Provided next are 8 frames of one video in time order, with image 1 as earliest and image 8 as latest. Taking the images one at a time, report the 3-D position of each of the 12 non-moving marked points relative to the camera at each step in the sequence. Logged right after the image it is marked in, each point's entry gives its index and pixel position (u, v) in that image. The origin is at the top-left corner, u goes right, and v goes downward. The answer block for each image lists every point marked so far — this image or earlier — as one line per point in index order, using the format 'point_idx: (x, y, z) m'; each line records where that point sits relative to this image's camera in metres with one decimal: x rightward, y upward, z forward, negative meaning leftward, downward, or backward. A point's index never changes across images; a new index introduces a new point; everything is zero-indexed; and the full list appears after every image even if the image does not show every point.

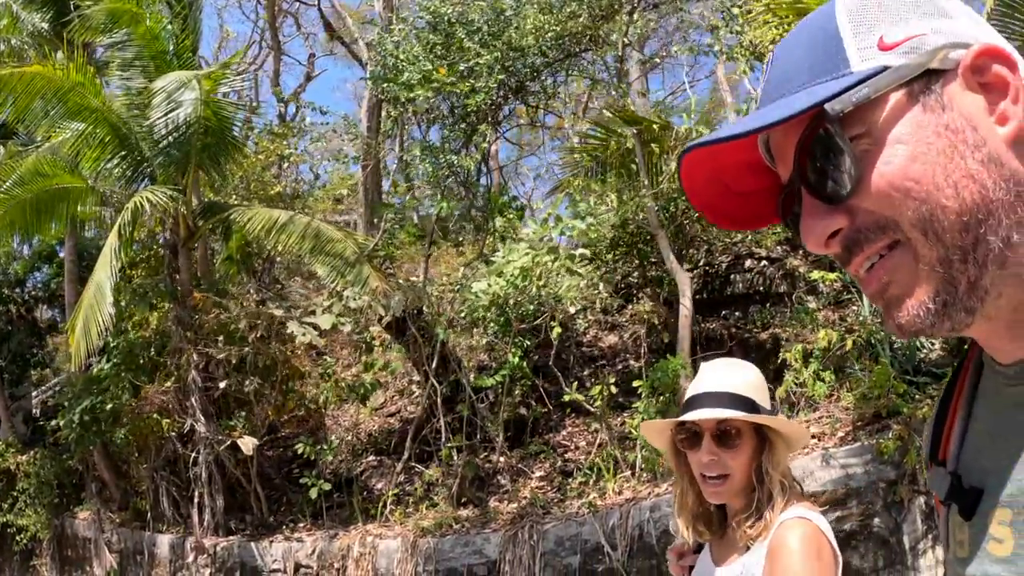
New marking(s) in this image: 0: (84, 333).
0: (-3.6, -0.4, +6.9) m
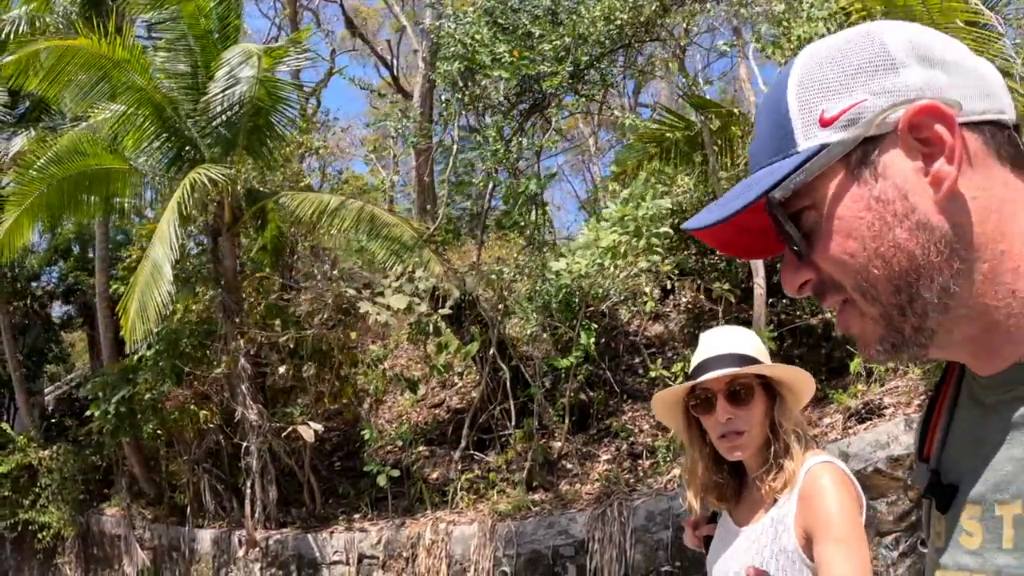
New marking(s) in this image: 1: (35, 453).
0: (-3.0, -0.2, +6.6) m
1: (-5.7, -1.9, +9.5) m
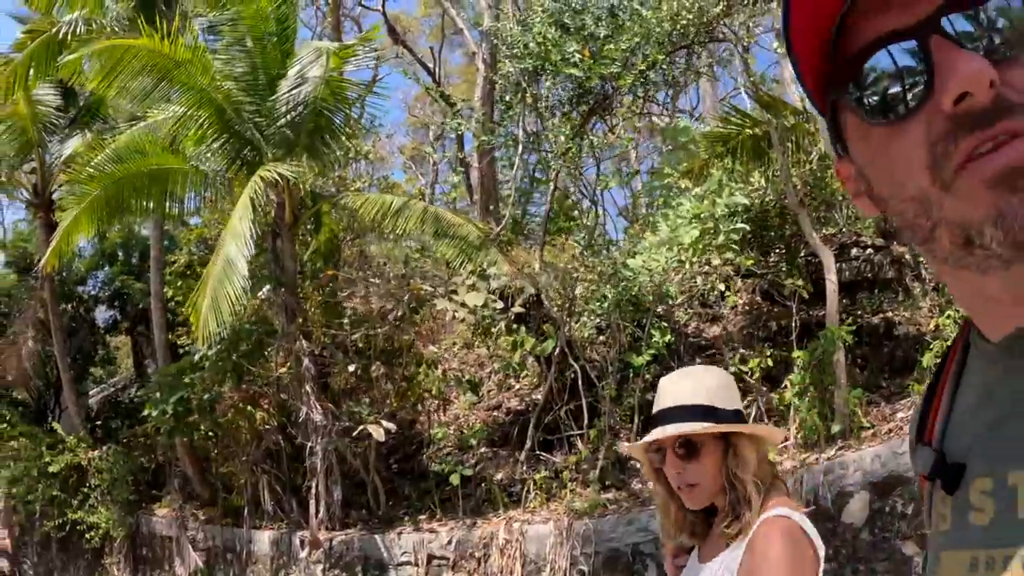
0: (-2.4, -0.2, +6.6) m
1: (-5.1, -1.9, +9.5) m
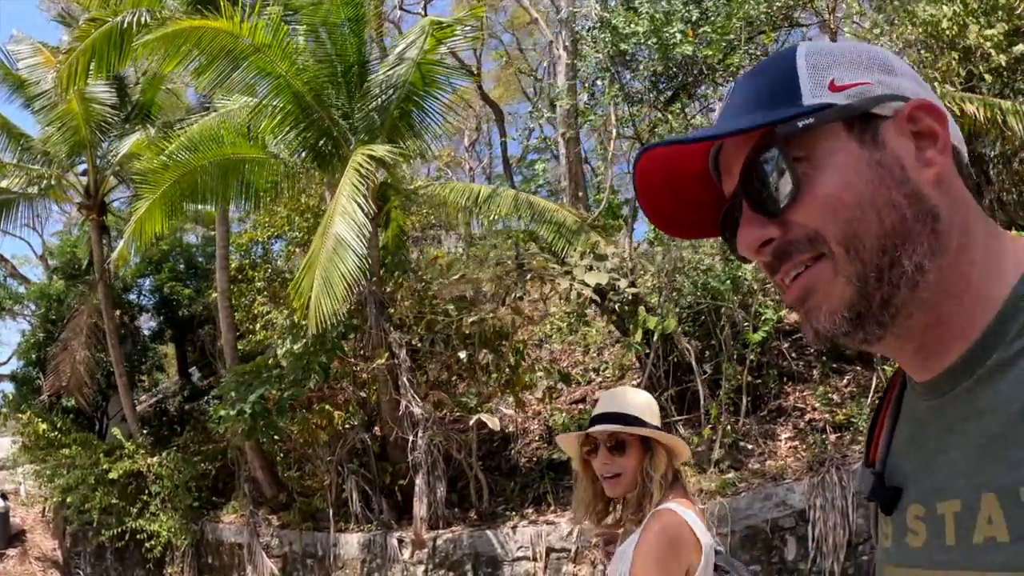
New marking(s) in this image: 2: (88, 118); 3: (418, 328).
0: (-1.5, 0.0, +6.4) m
1: (-4.2, -2.0, +9.1) m
2: (-4.8, +1.9, +9.0) m
3: (-0.9, -0.4, +7.5) m
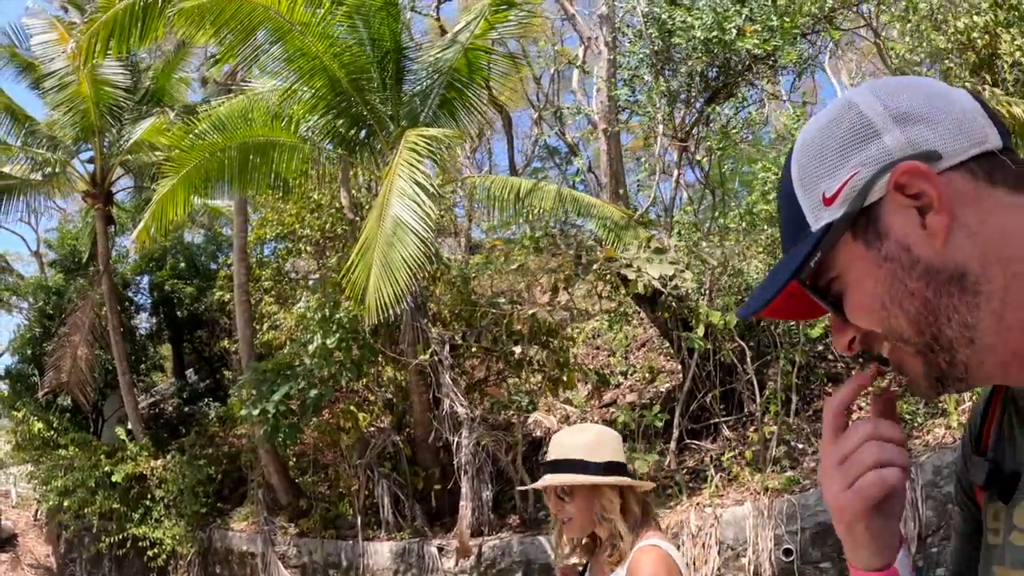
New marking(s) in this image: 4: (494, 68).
0: (-1.0, +0.1, +6.1) m
1: (-3.9, -1.9, +8.6) m
2: (-4.4, +2.0, +8.5) m
3: (-0.5, -0.3, +7.3) m
4: (-0.1, +2.2, +7.8) m
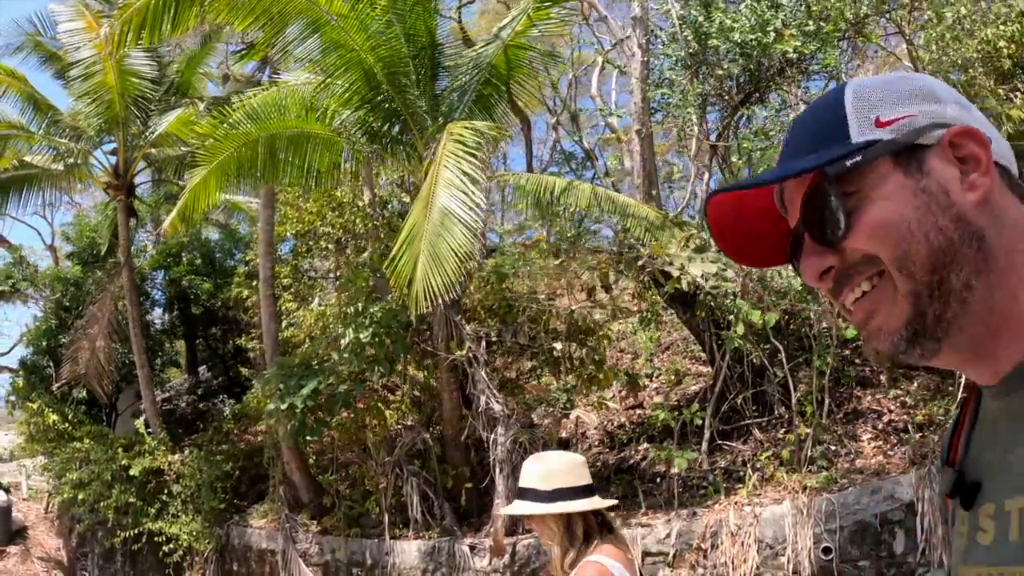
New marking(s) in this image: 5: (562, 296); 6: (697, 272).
0: (-0.6, +0.2, +6.1) m
1: (-3.7, -1.8, +8.5) m
2: (-4.1, +2.1, +8.5) m
3: (-0.2, -0.3, +7.2) m
4: (+0.2, +2.2, +7.8) m
5: (+0.5, -0.1, +8.1) m
6: (+1.6, +0.1, +7.1) m
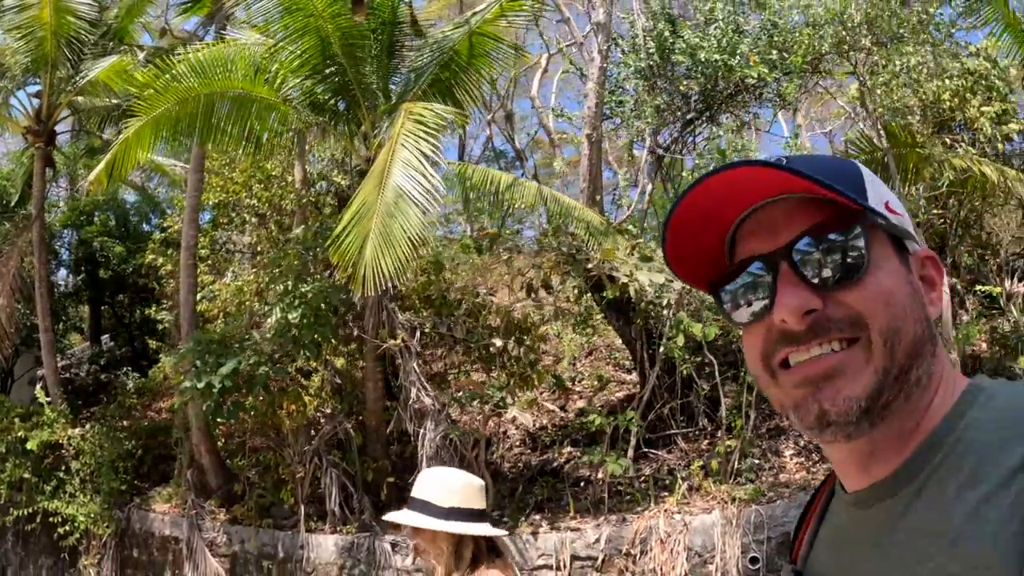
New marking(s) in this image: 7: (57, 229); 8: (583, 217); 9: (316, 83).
0: (-0.9, +0.3, +5.8) m
1: (-4.4, -1.4, +7.7) m
2: (-4.5, +2.5, +7.7) m
3: (-0.7, -0.2, +7.0) m
4: (-0.2, +2.3, +7.7) m
5: (-0.1, 0.0, +8.0) m
6: (+1.1, +0.1, +7.1) m
7: (-5.4, +0.7, +9.1) m
8: (+0.7, +0.7, +7.3) m
9: (-1.8, +1.9, +7.4) m
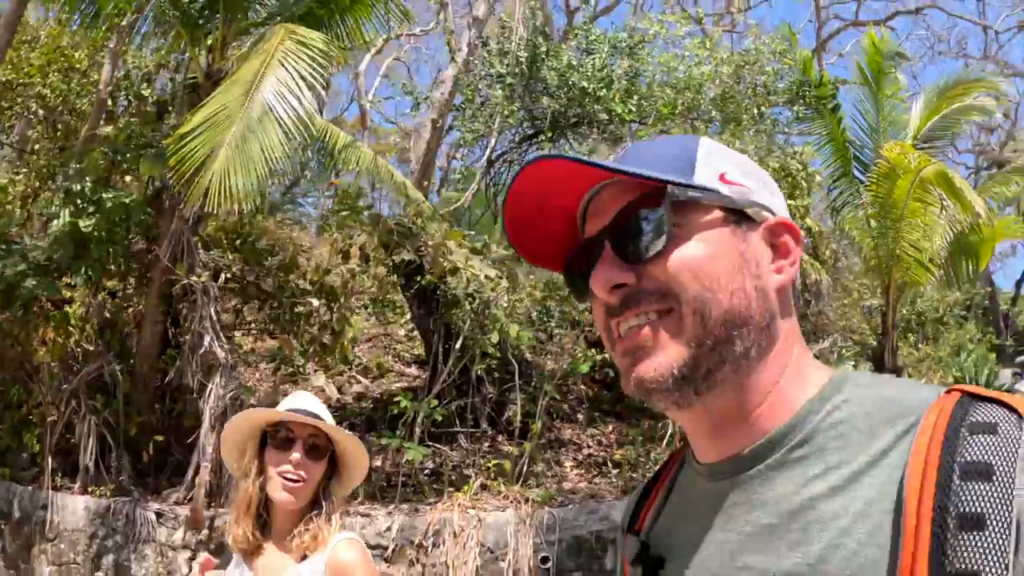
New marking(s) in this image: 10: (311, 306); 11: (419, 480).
0: (-1.7, +0.7, +5.3) m
1: (-5.9, -0.2, +5.7) m
2: (-5.2, +3.6, +5.8) m
3: (-2.0, +0.2, +6.4) m
4: (-1.3, +2.5, +7.4) m
5: (-1.8, +0.3, +7.5) m
6: (-0.3, +0.1, +7.2) m
7: (-6.8, +2.1, +6.7) m
8: (-0.6, +0.8, +7.2) m
9: (-2.8, +2.5, +6.5) m
10: (-1.8, -0.2, +7.2) m
11: (-0.9, -1.8, +7.5) m
